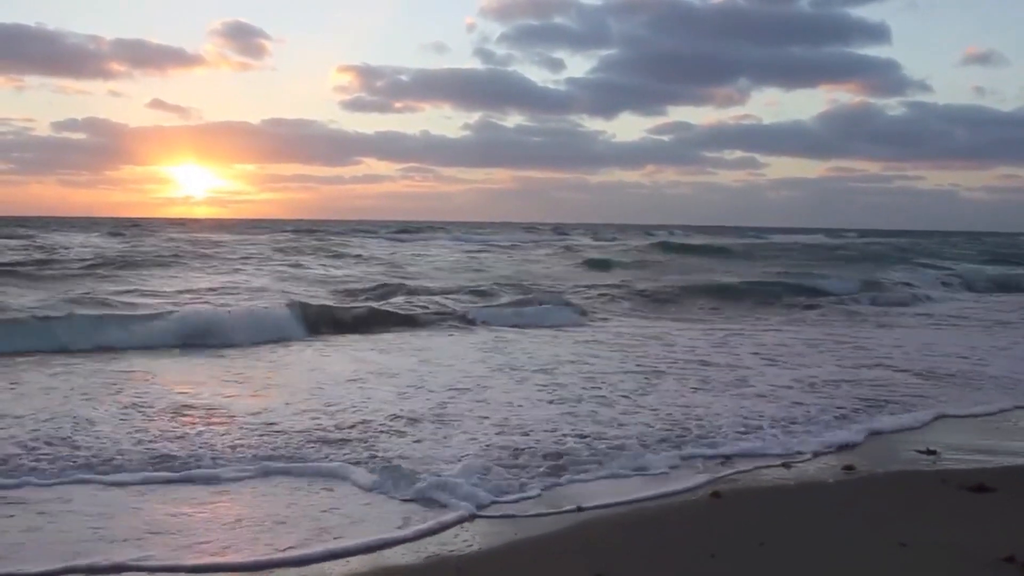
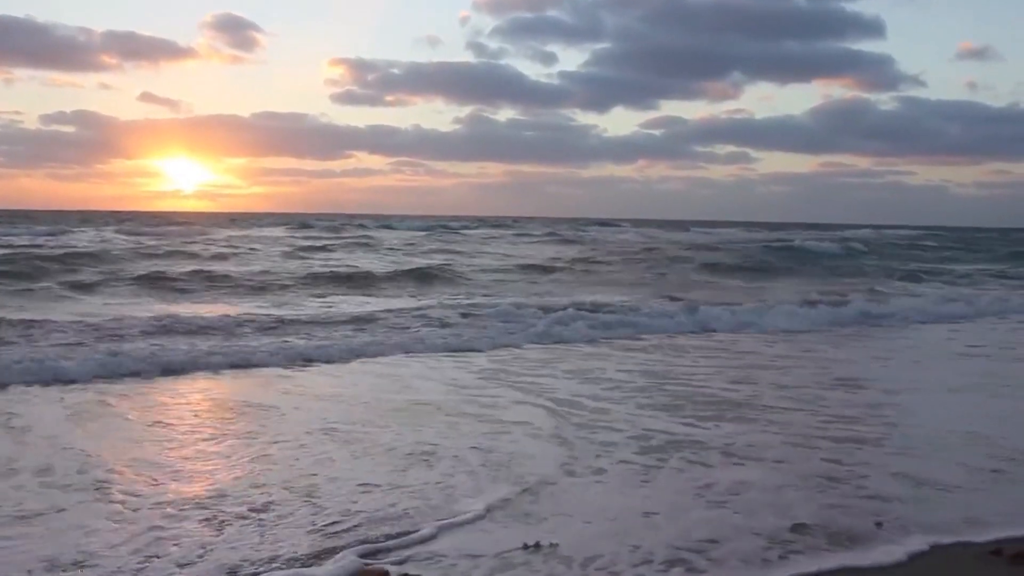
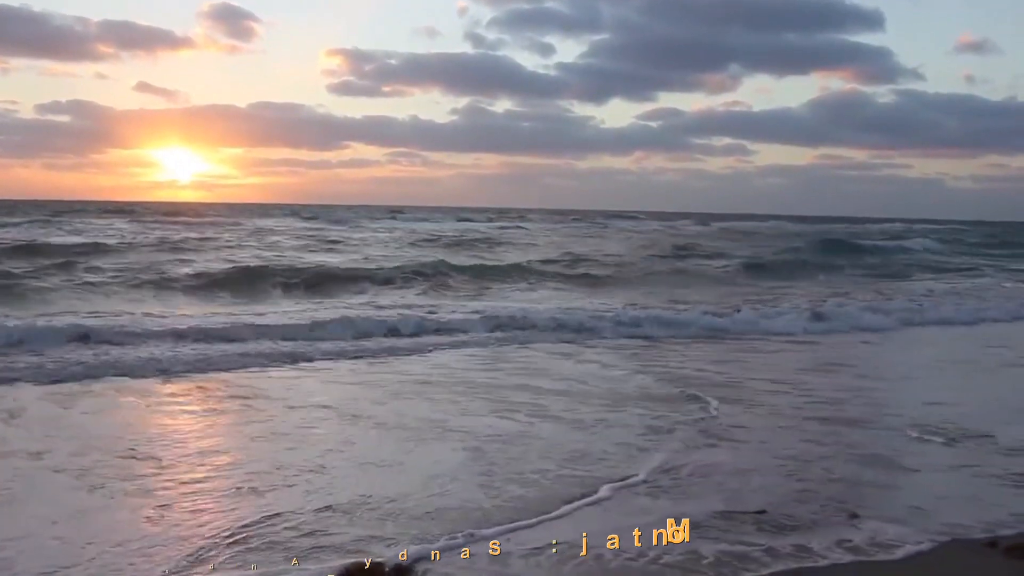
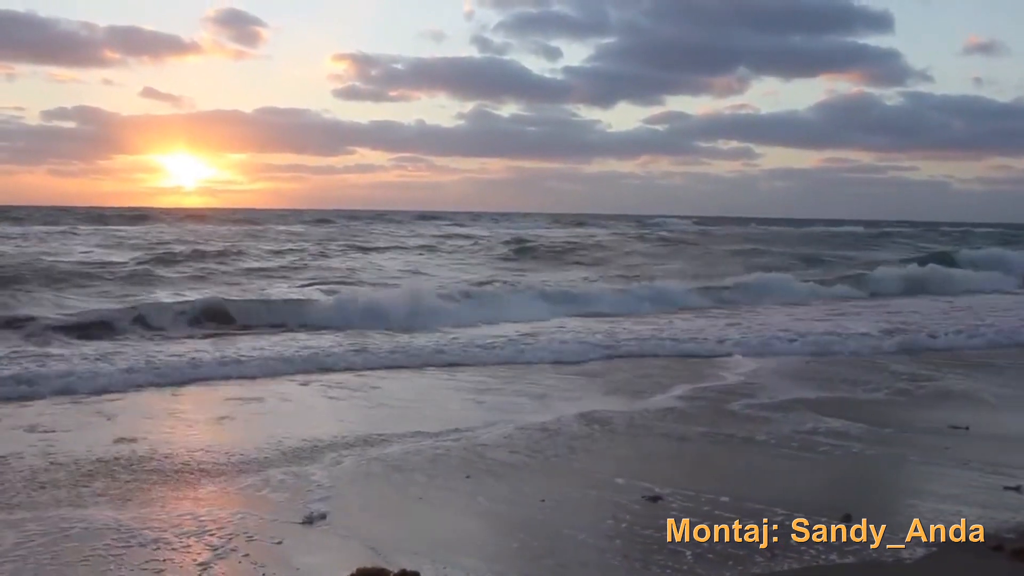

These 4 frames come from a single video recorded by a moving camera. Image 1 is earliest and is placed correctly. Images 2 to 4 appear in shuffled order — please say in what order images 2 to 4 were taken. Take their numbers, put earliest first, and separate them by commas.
2, 3, 4
